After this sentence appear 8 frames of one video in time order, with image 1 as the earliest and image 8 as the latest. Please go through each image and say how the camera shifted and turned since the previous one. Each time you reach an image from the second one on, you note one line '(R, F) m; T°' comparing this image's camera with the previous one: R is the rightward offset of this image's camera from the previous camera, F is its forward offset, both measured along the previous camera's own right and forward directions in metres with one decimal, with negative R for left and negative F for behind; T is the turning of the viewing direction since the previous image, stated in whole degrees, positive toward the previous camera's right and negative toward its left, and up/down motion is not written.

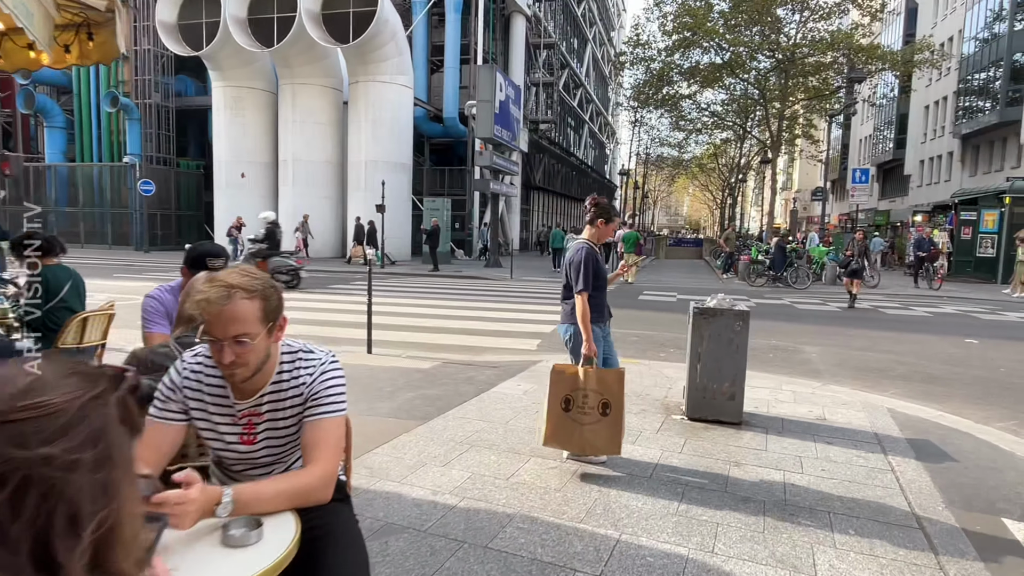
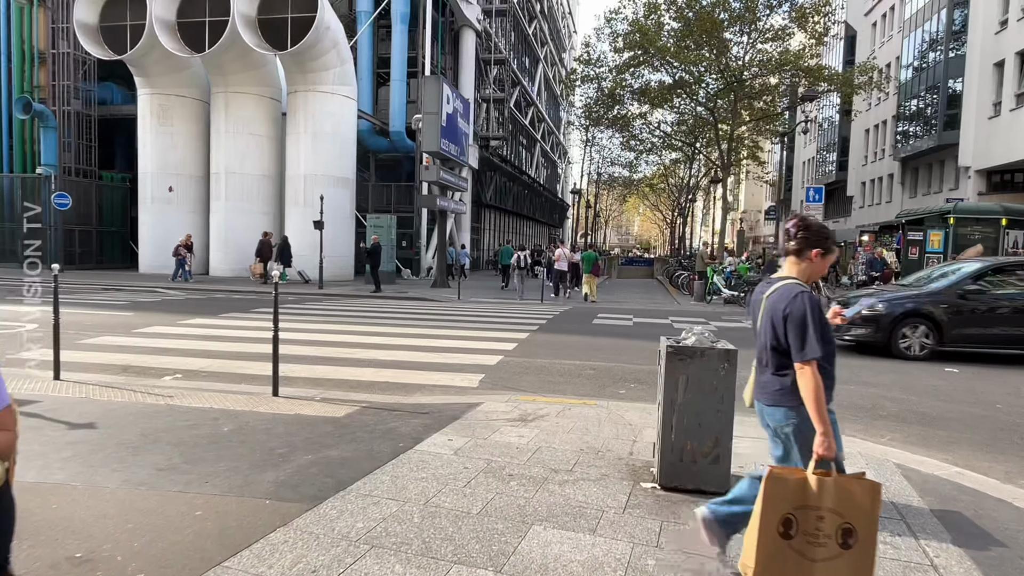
(+0.2, +1.1) m; +4°
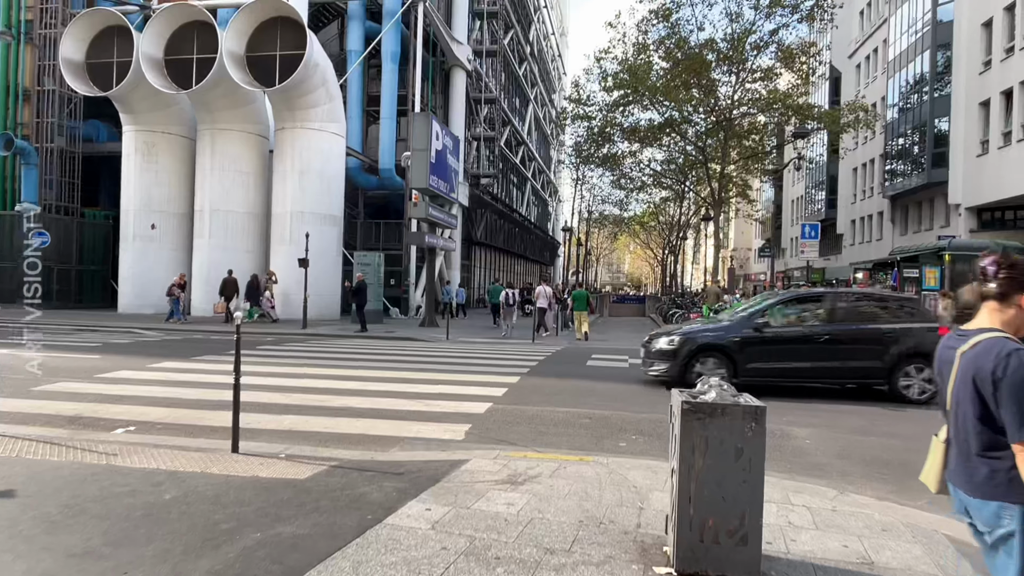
(0.0, +0.6) m; +1°
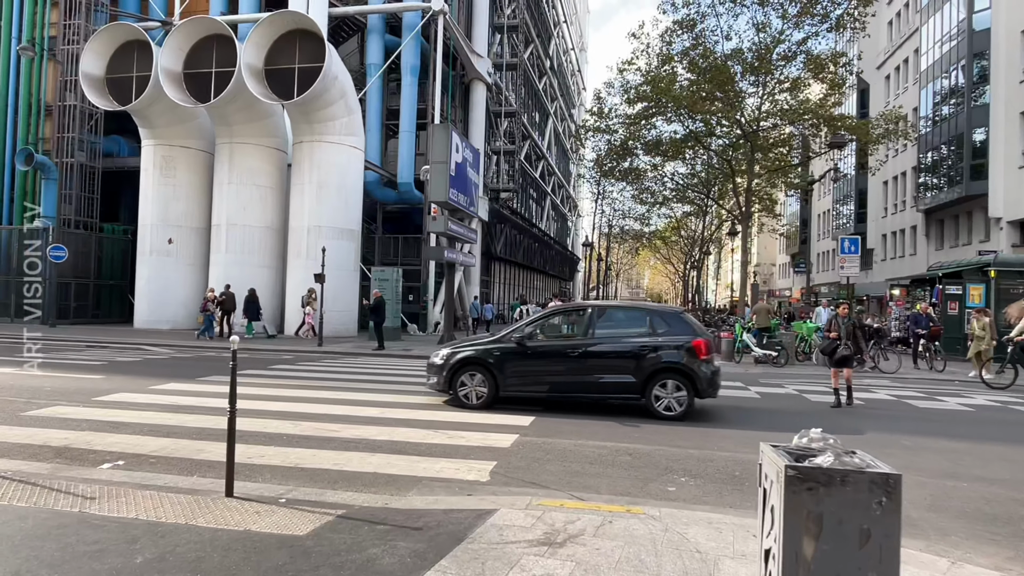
(-0.1, +0.7) m; -2°
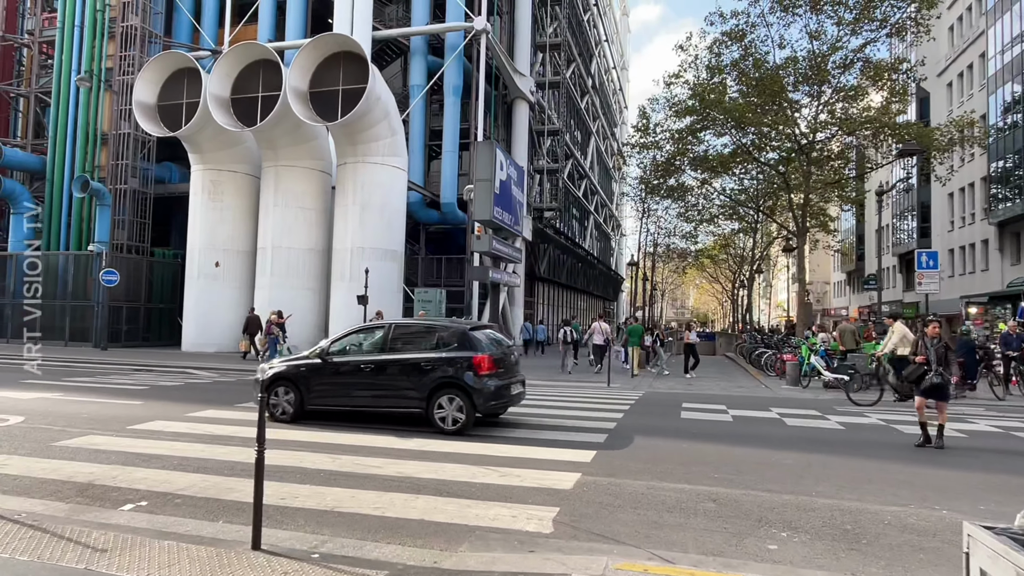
(-0.2, +0.7) m; -4°
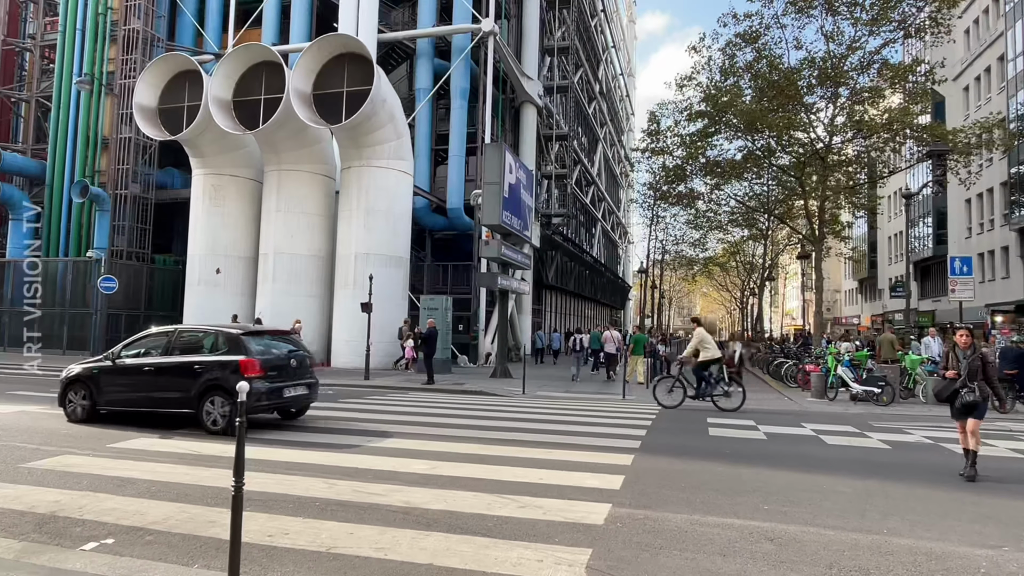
(-0.1, +0.7) m; 0°
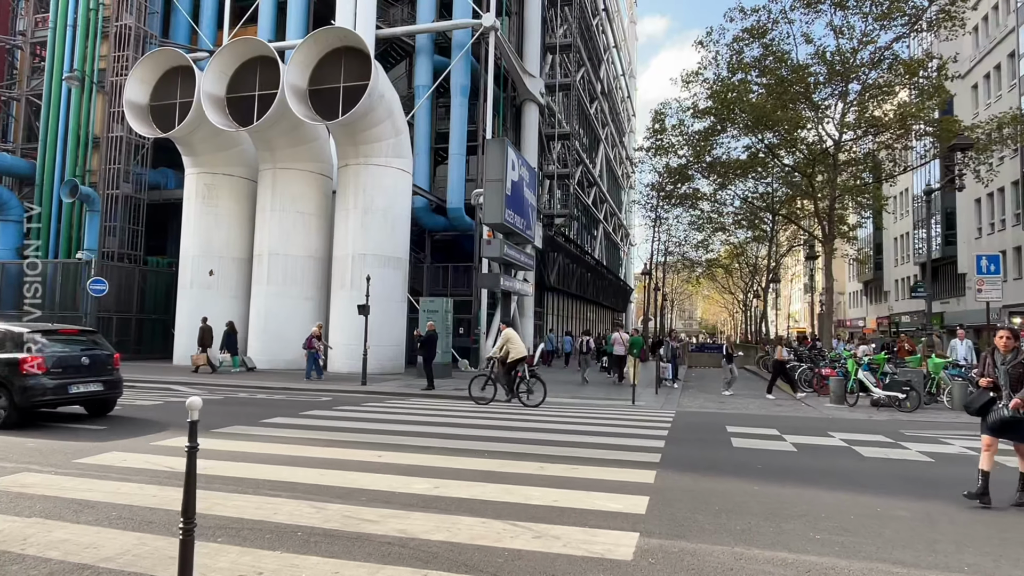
(-0.1, +0.7) m; 0°
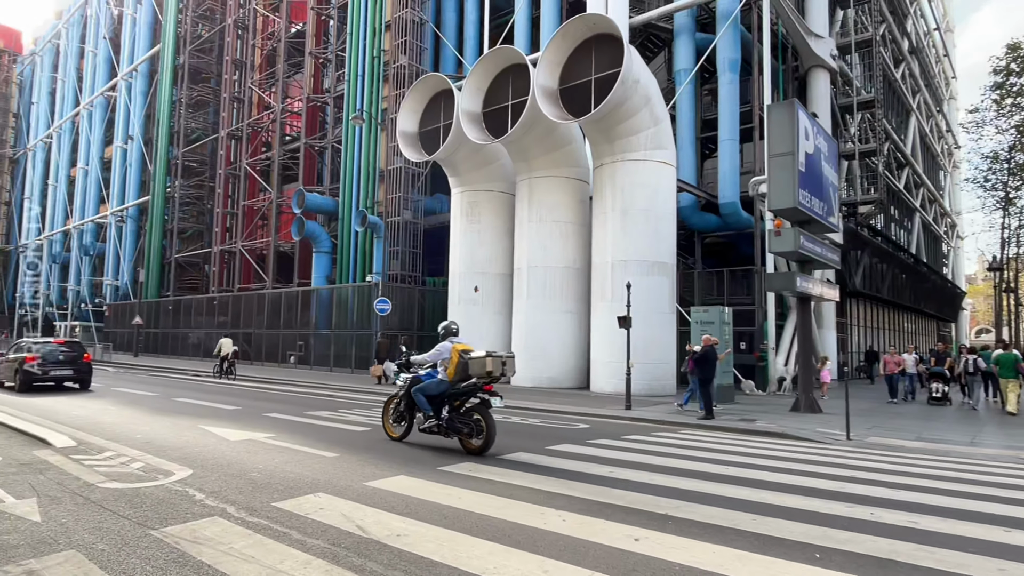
(-0.4, +2.5) m; -24°
